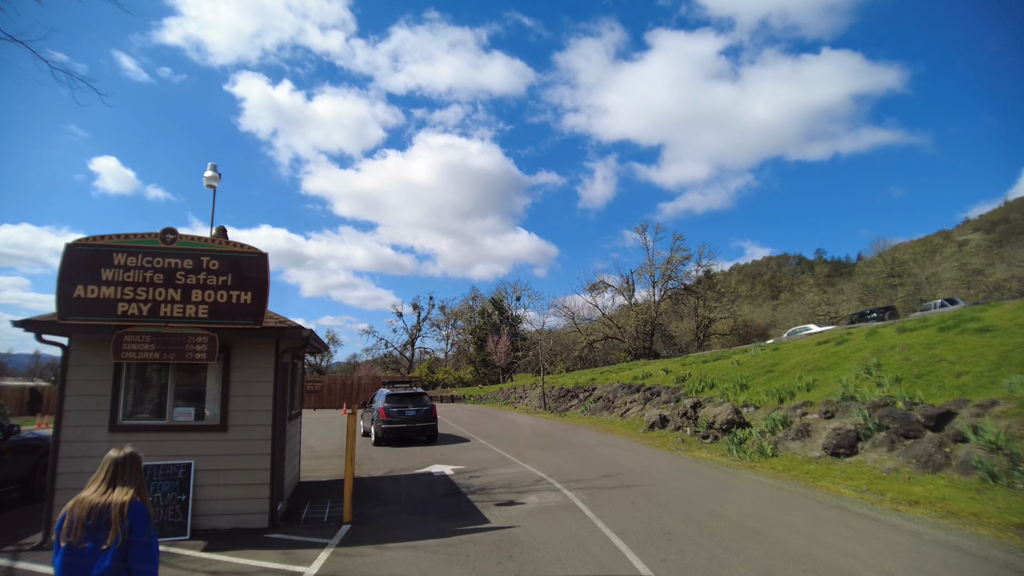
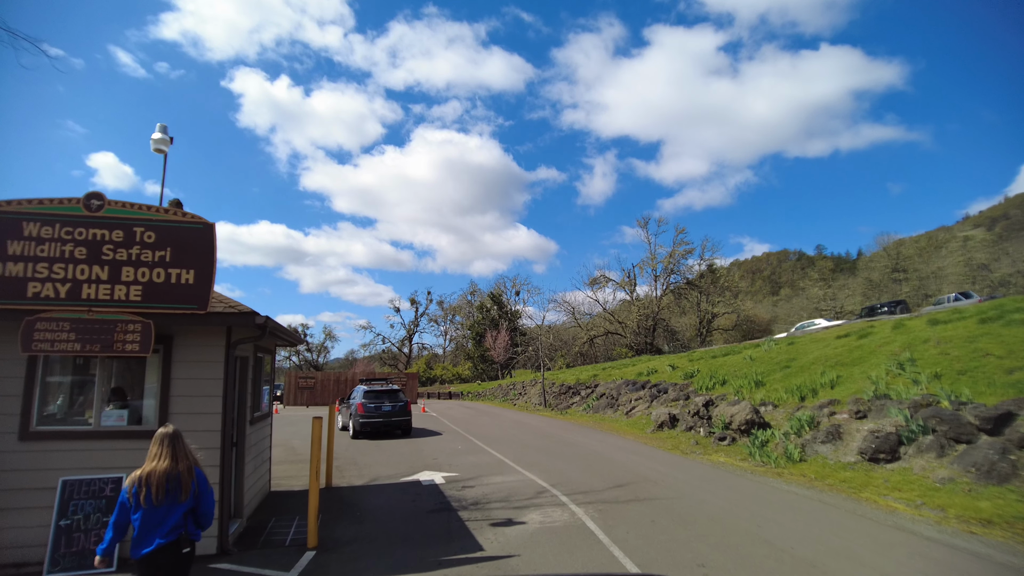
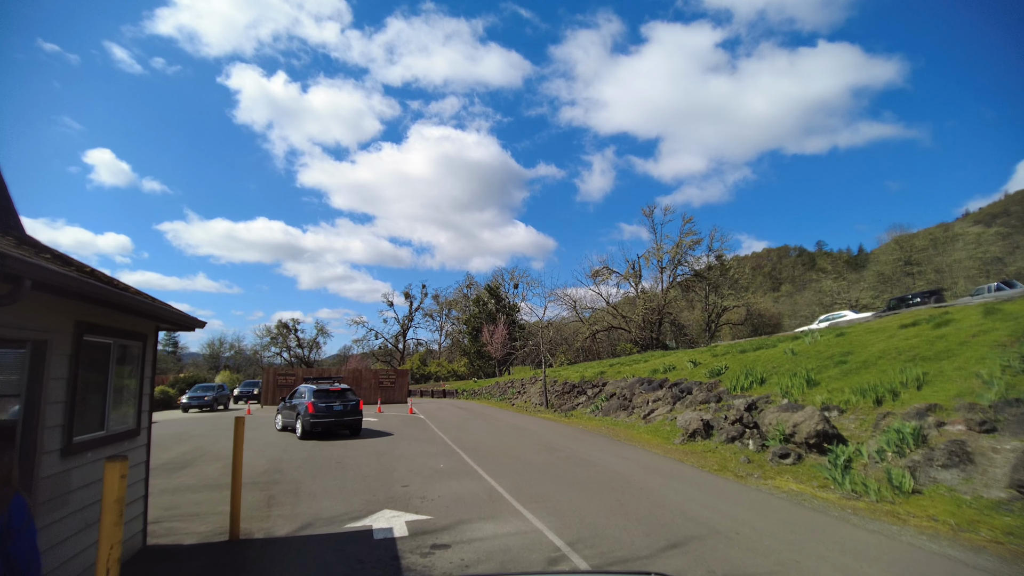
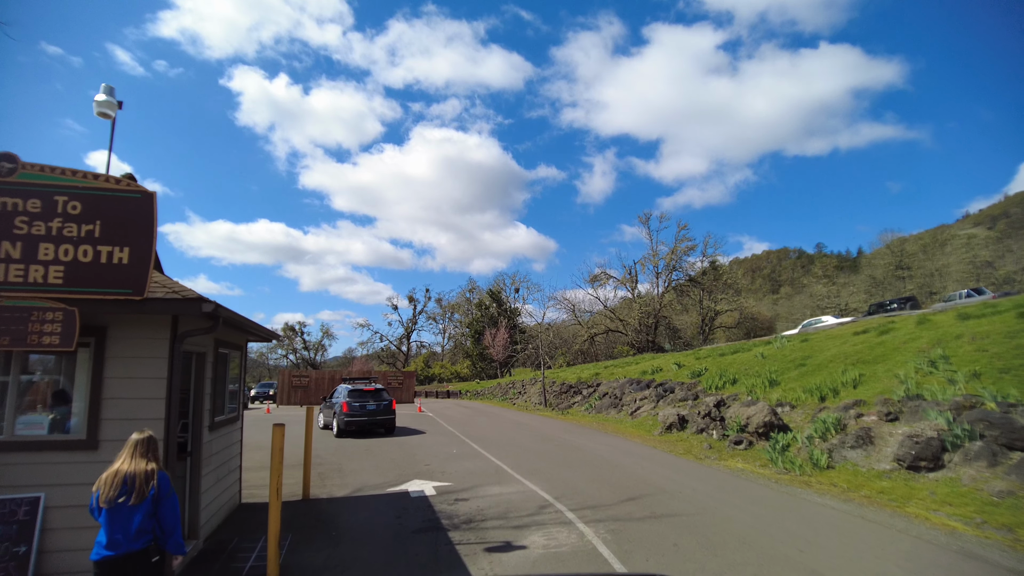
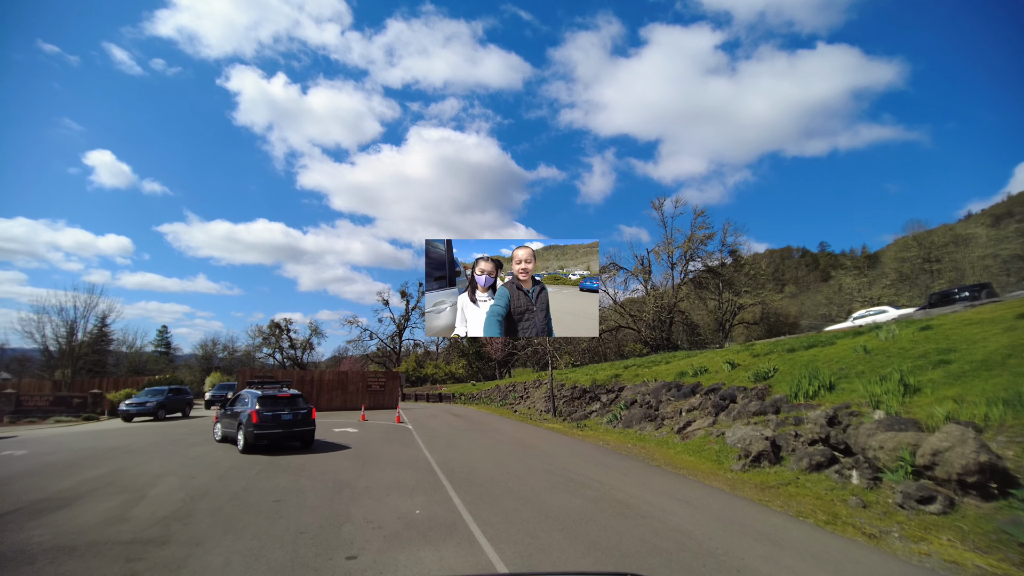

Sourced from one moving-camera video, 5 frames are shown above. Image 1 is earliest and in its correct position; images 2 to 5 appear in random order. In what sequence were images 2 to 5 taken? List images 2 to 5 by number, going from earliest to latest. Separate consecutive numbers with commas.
2, 4, 3, 5
